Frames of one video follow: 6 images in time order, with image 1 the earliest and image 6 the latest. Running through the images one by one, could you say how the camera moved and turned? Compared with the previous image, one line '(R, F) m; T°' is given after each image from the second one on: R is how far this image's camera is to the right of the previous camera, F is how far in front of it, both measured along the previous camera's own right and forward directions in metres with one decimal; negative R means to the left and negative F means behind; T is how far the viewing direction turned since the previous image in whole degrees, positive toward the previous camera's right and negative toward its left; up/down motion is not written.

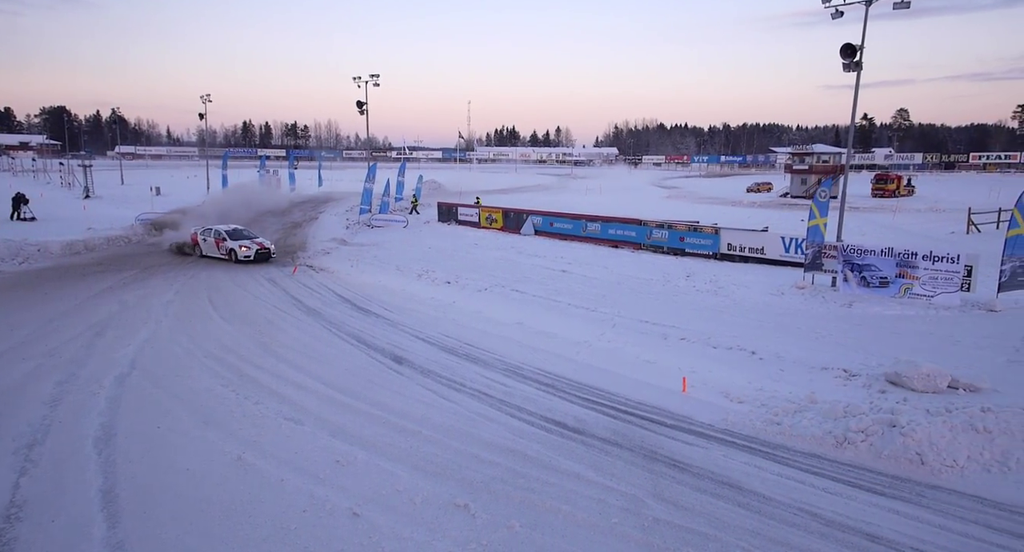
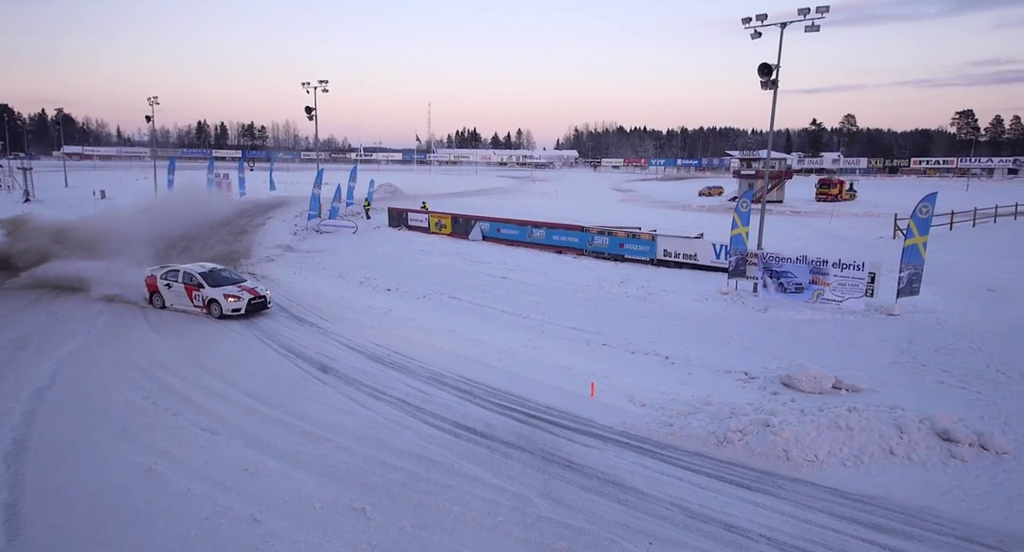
(+0.9, -0.6) m; +3°
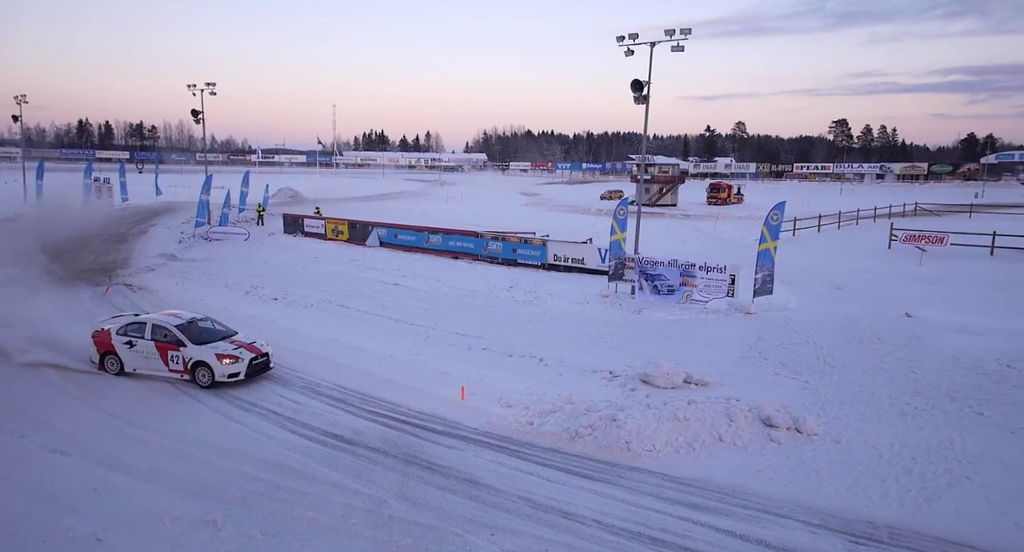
(+0.9, -0.6) m; +8°
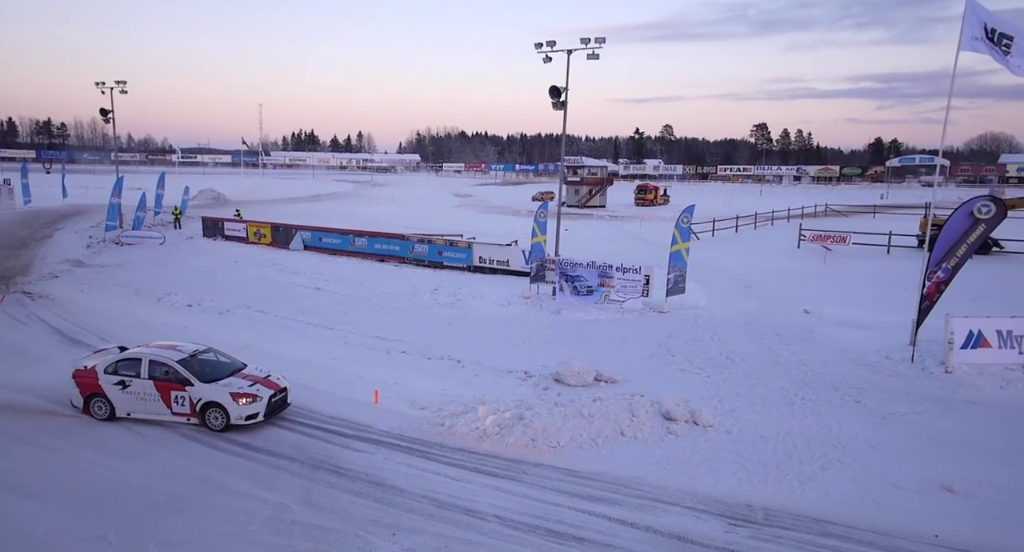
(+0.5, -0.3) m; +6°
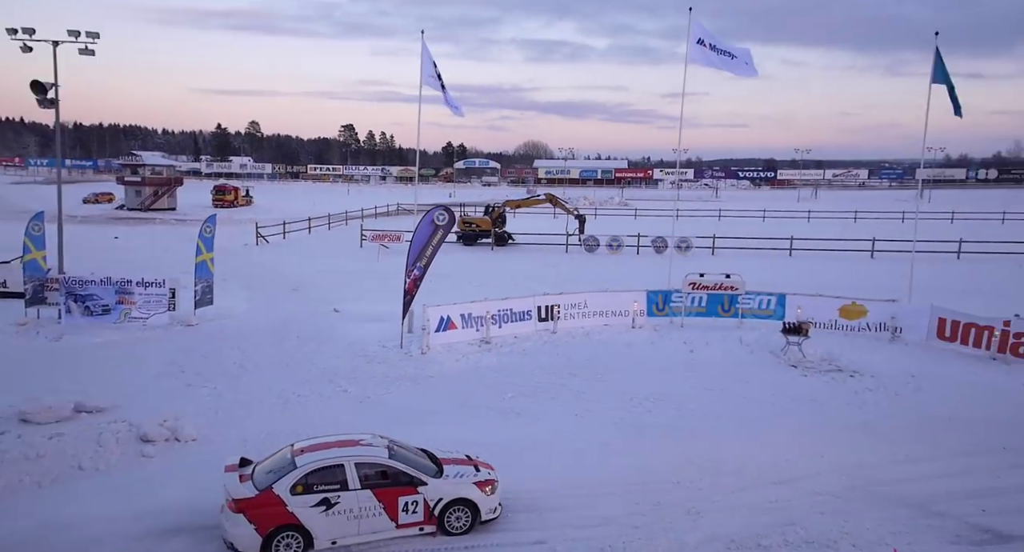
(+2.5, -1.7) m; +34°
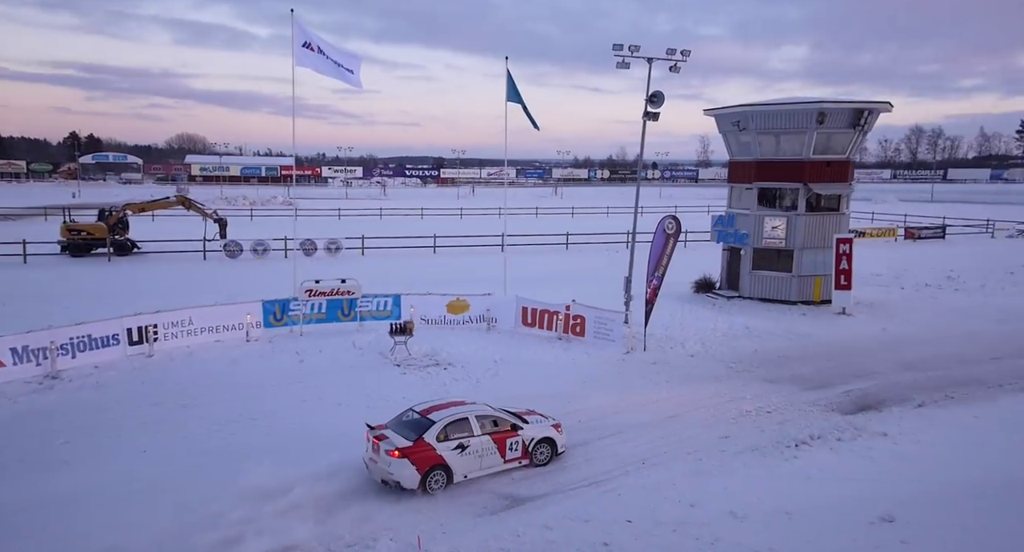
(+2.9, -0.5) m; +26°
